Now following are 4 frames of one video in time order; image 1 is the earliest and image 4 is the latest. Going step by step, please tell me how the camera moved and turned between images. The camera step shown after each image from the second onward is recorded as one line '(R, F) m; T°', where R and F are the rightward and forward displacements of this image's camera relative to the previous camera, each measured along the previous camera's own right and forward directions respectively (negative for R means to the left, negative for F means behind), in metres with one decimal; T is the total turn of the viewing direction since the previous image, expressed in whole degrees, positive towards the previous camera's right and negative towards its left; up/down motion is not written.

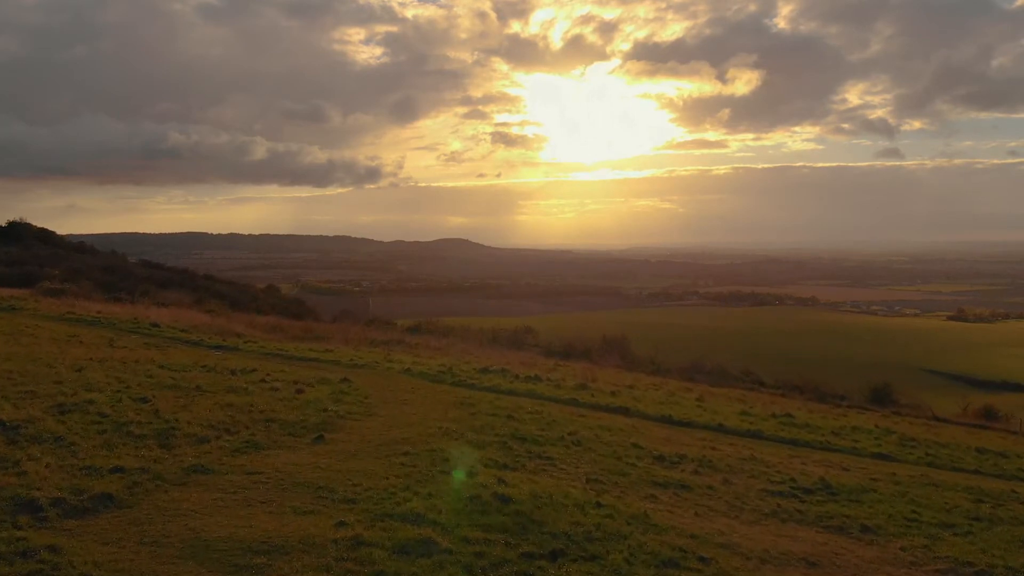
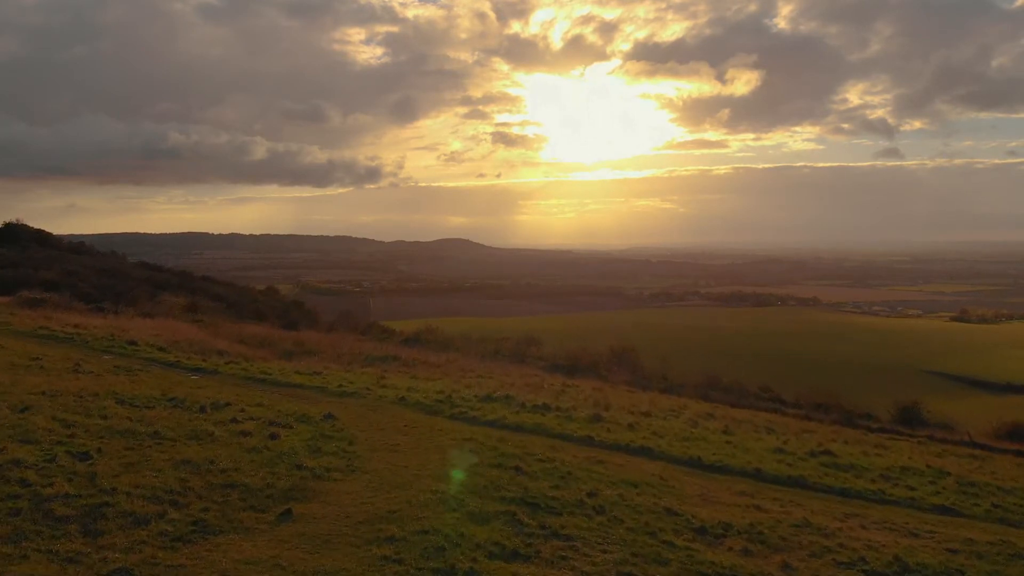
(-0.1, +1.1) m; 0°
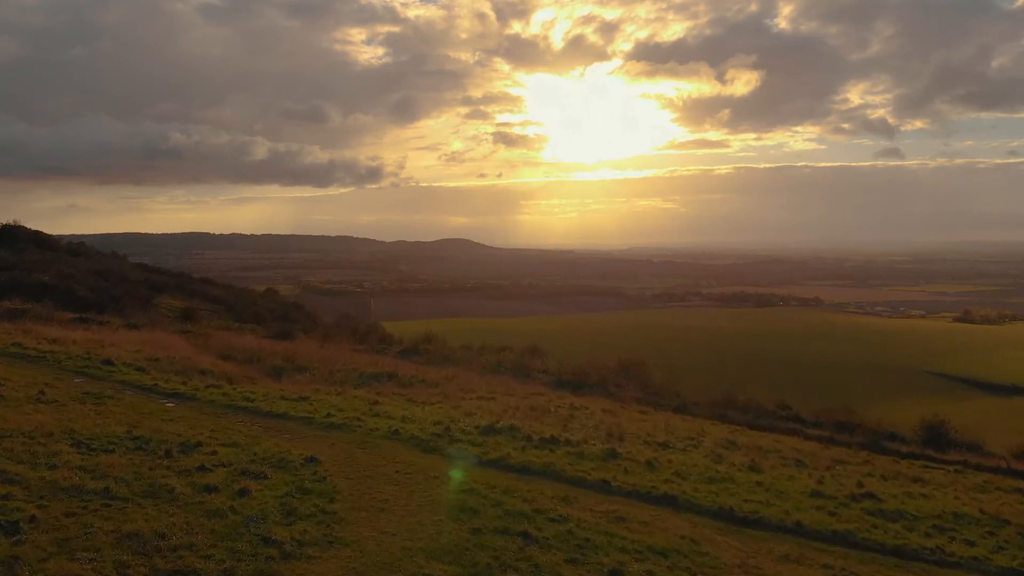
(-0.1, +0.9) m; 0°
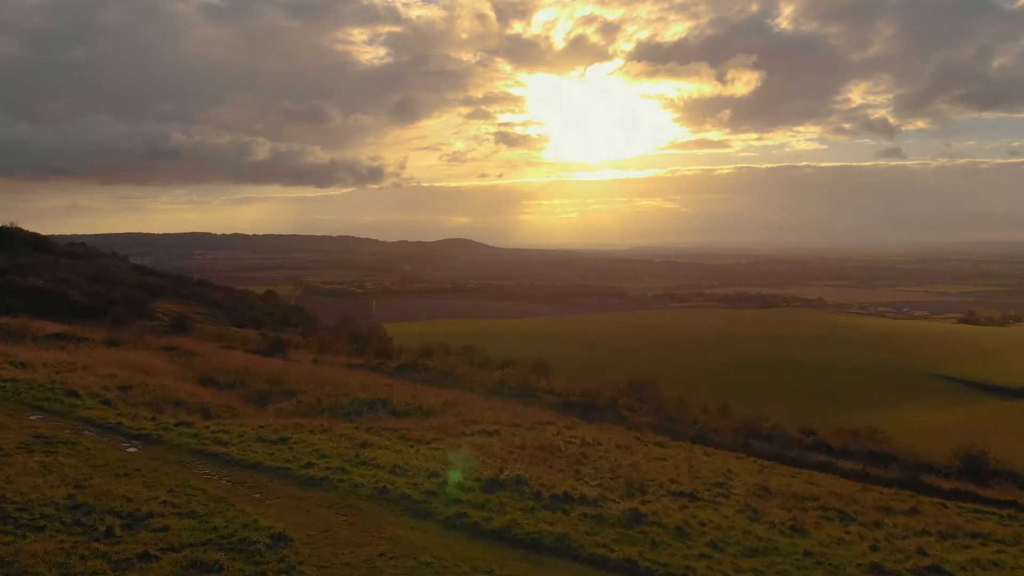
(-0.1, +1.1) m; 0°
